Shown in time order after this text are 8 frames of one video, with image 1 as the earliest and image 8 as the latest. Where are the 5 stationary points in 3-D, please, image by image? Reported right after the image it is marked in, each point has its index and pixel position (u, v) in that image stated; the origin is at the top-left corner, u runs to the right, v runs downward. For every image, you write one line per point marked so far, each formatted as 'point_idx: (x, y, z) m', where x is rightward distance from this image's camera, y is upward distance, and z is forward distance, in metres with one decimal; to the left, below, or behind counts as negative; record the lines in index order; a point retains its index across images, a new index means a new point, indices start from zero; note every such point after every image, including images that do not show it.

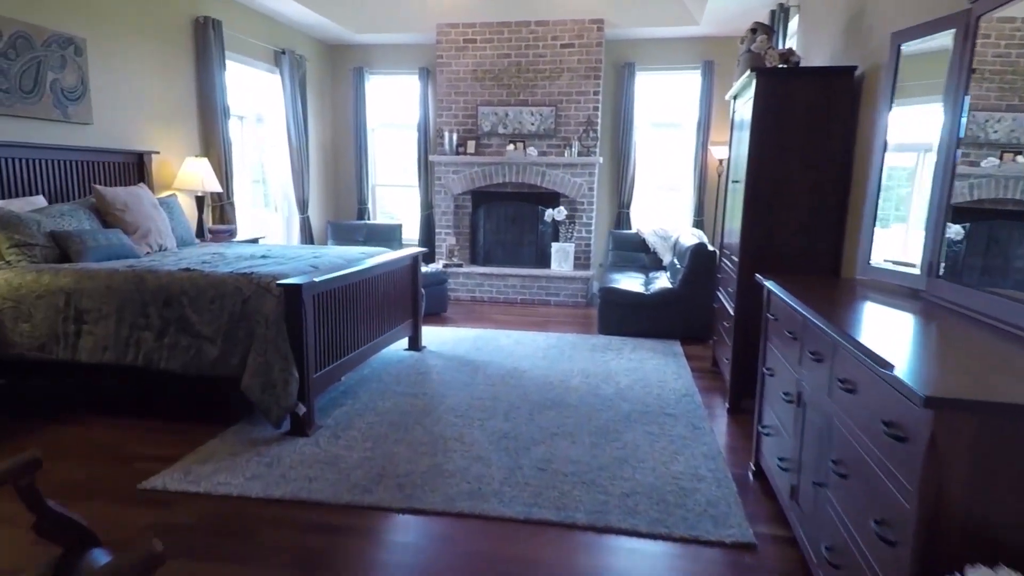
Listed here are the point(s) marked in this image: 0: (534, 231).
0: (+0.2, +0.6, +6.7) m
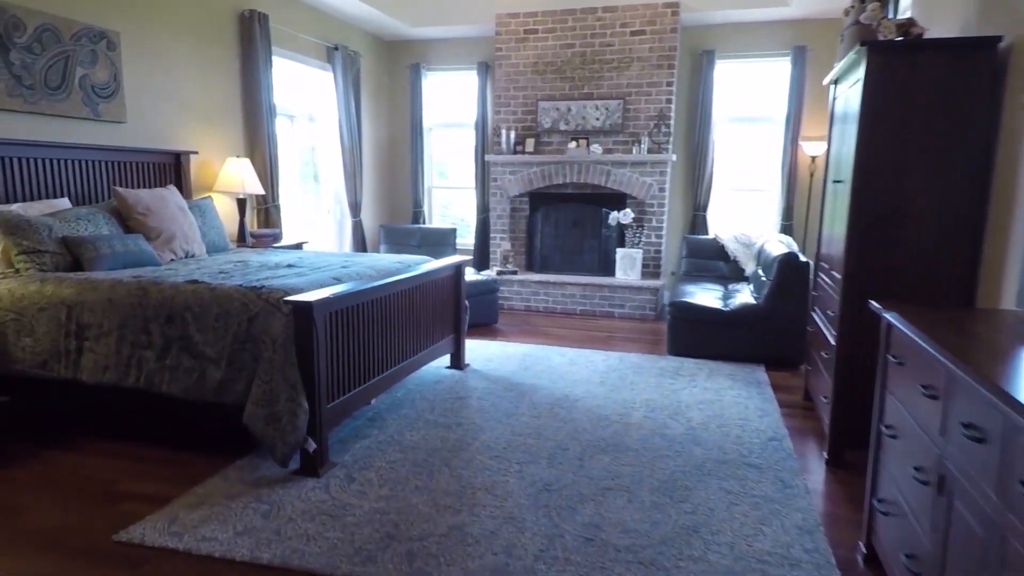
0: (+0.8, +0.5, +6.2) m
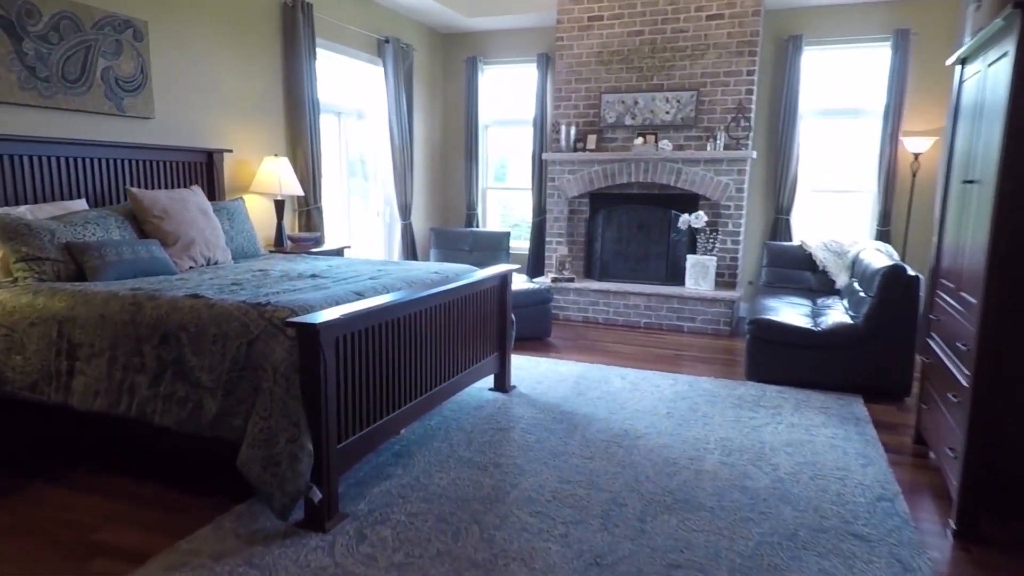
0: (+1.3, +0.4, +5.6) m
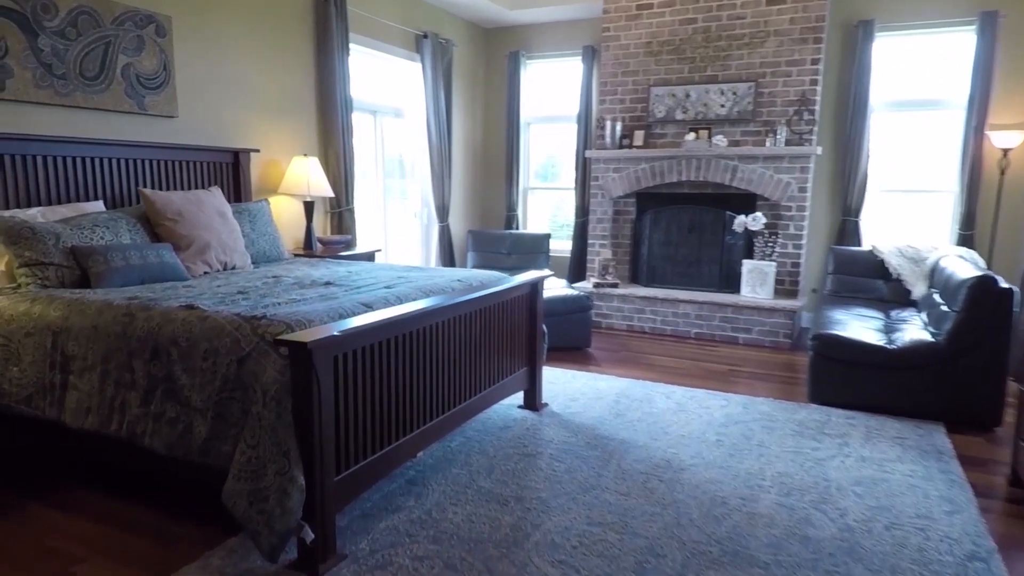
0: (+1.6, +0.3, +5.2) m
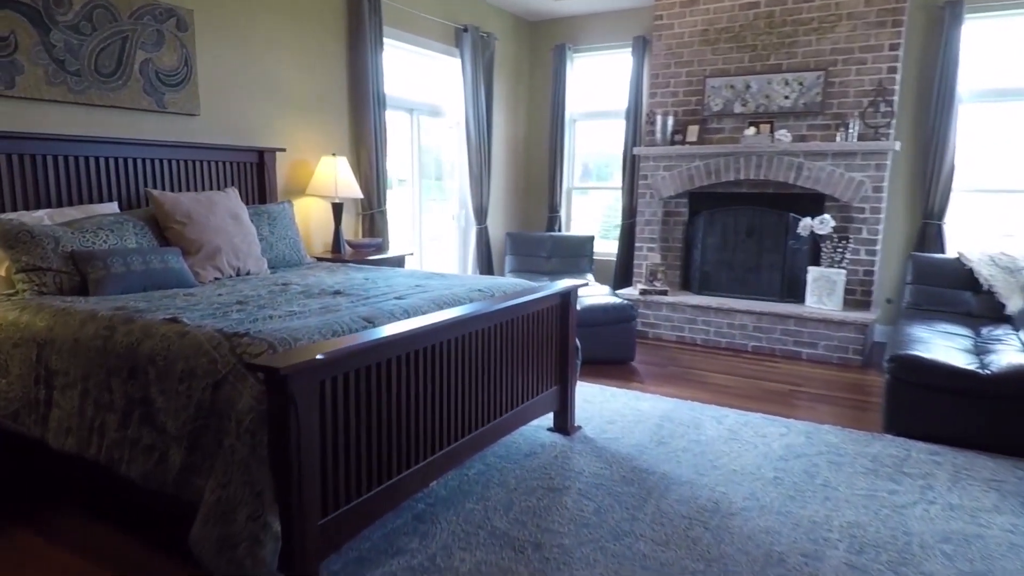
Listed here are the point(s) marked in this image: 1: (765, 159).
0: (+1.9, +0.3, +4.8) m
1: (+1.8, +0.9, +4.6) m
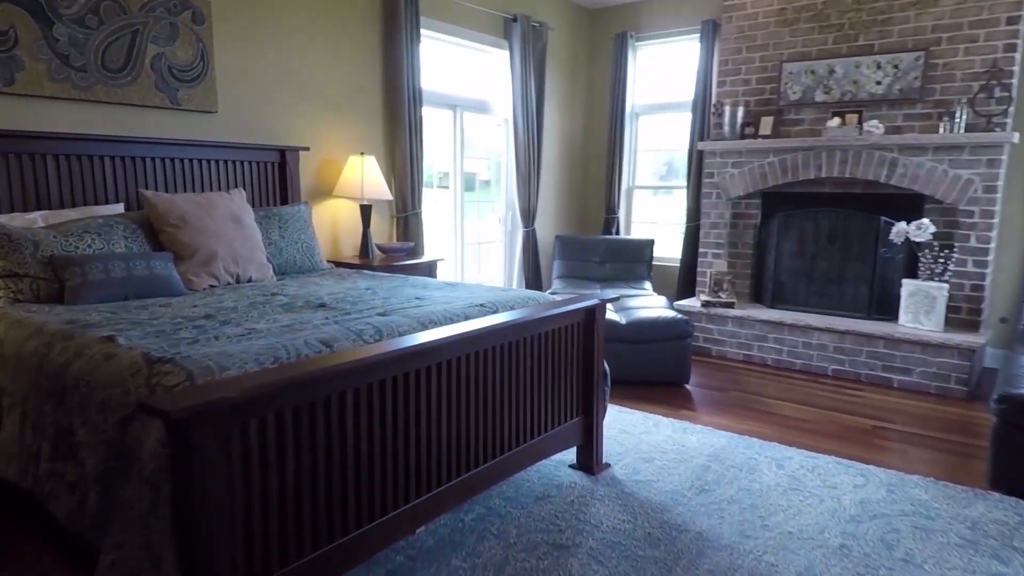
0: (+2.2, +0.2, +4.1) m
1: (+2.1, +0.8, +4.0) m
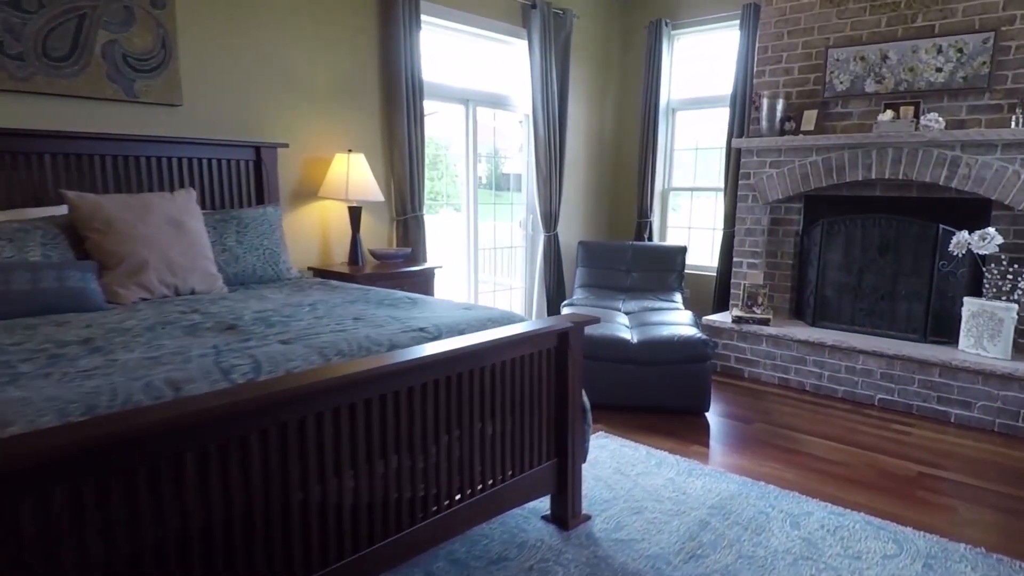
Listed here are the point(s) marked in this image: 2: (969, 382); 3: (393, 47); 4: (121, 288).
0: (+2.2, +0.1, +3.6) m
1: (+2.1, +0.7, +3.5) m
2: (+2.2, -0.5, +3.2) m
3: (-0.7, +1.3, +3.7) m
4: (-1.3, 0.0, +2.3) m
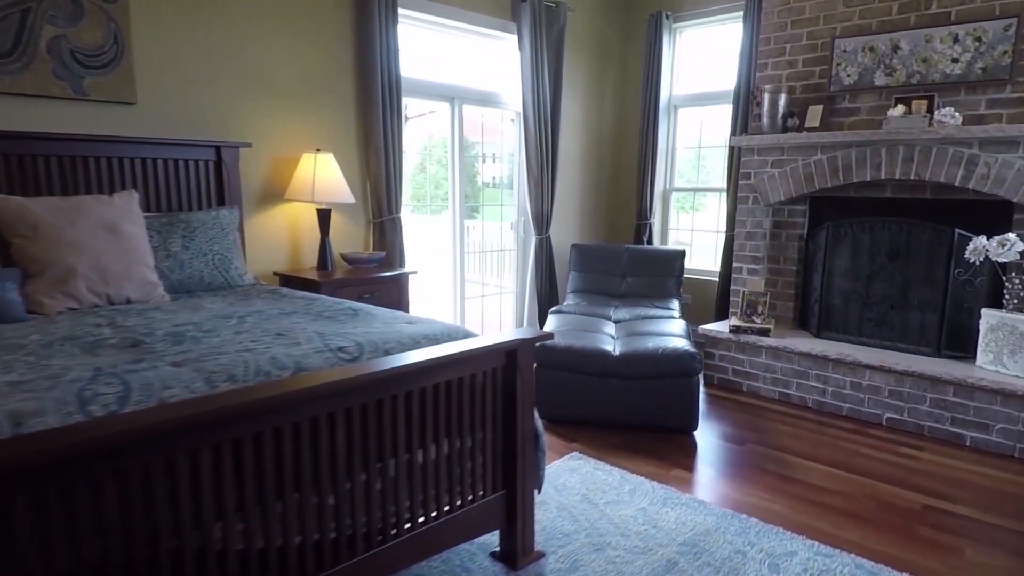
0: (+2.1, 0.0, +3.3) m
1: (+2.0, +0.7, +3.2) m
2: (+2.1, -0.5, +2.9) m
3: (-0.8, +1.3, +3.5) m
4: (-1.5, 0.0, +2.1) m
